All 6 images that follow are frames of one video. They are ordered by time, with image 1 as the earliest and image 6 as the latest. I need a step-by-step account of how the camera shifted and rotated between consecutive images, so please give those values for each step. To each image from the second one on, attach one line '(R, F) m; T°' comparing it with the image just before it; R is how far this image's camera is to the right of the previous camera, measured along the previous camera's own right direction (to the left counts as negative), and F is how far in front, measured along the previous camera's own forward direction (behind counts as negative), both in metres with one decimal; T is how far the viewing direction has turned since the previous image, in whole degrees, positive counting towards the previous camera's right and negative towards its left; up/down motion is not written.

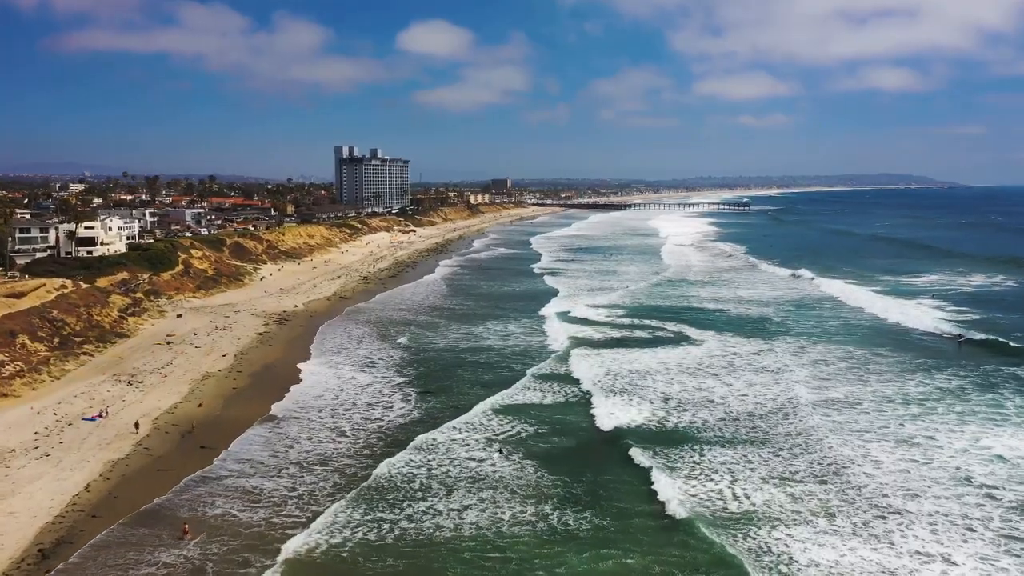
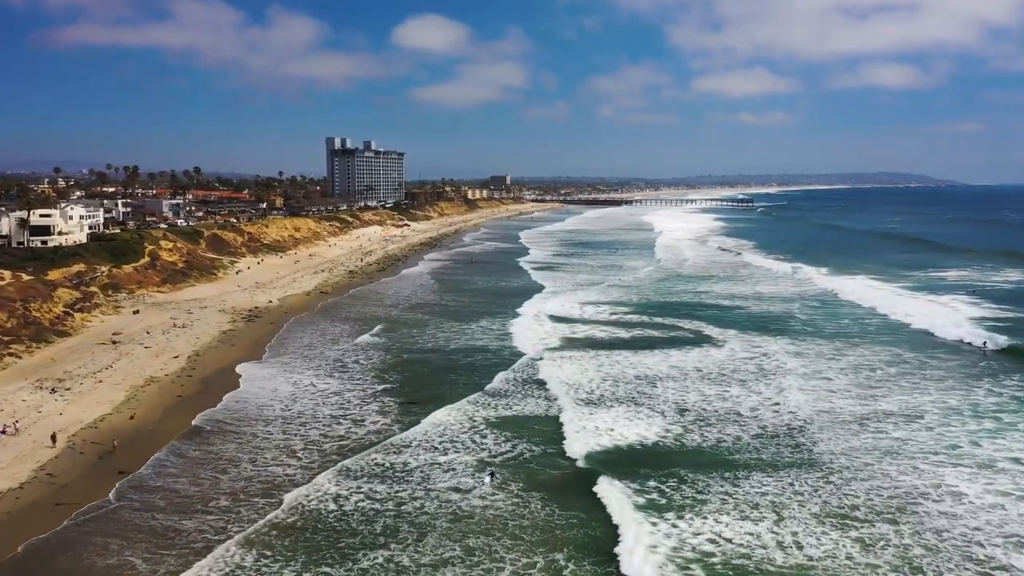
(+0.2, +3.0) m; 0°
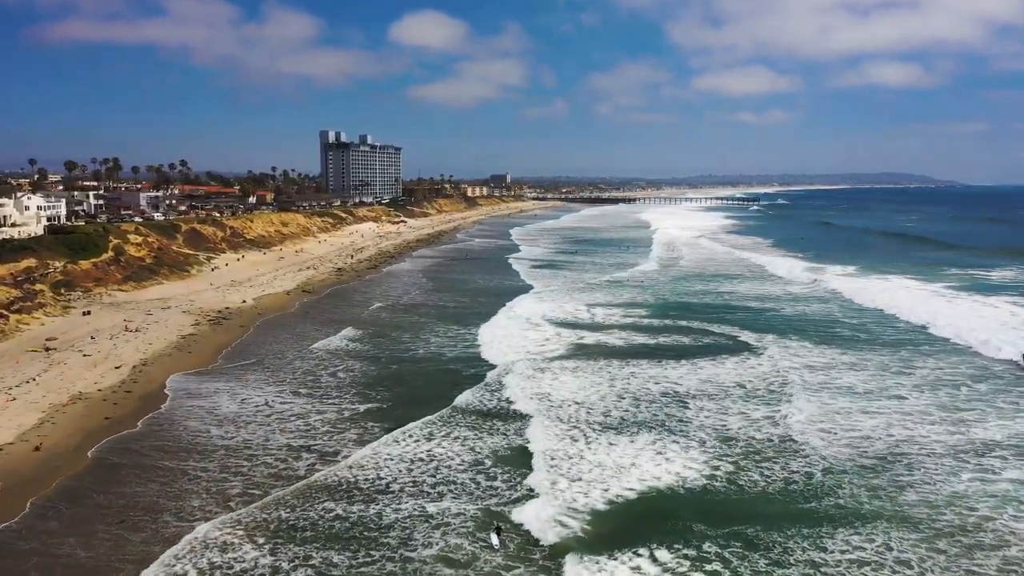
(-0.1, +3.2) m; 0°
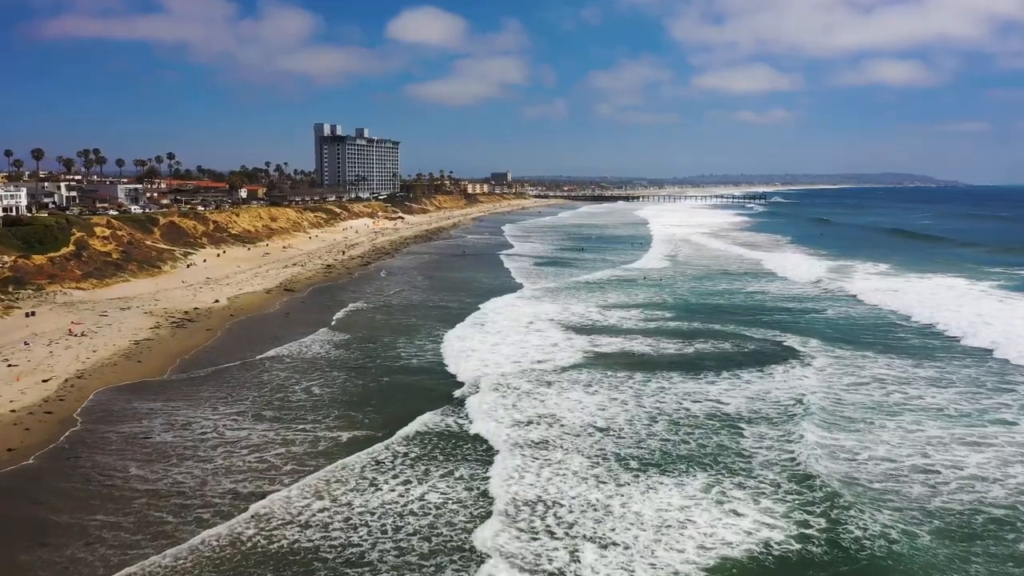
(-0.2, +3.0) m; 0°
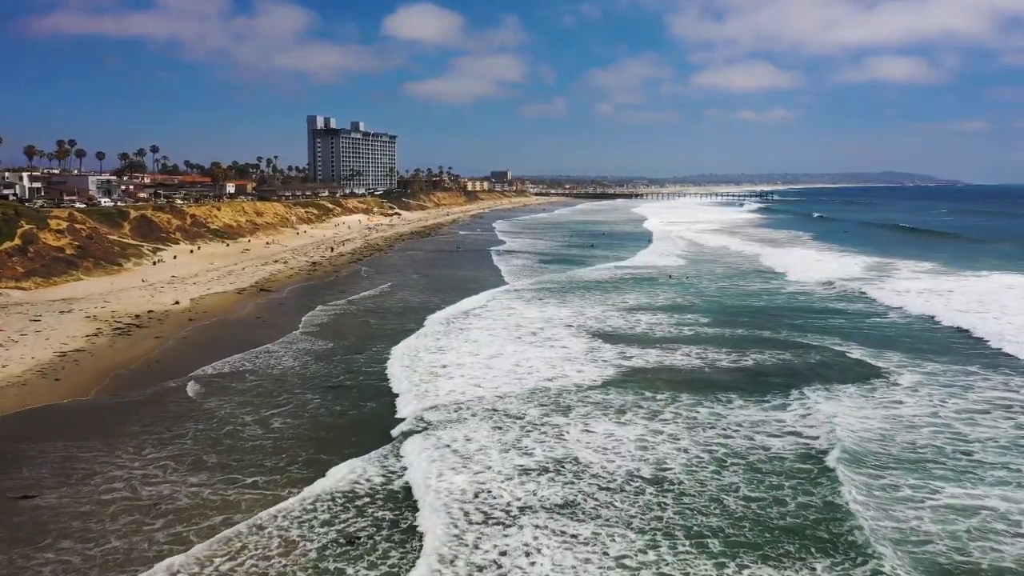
(-0.3, +3.3) m; 0°
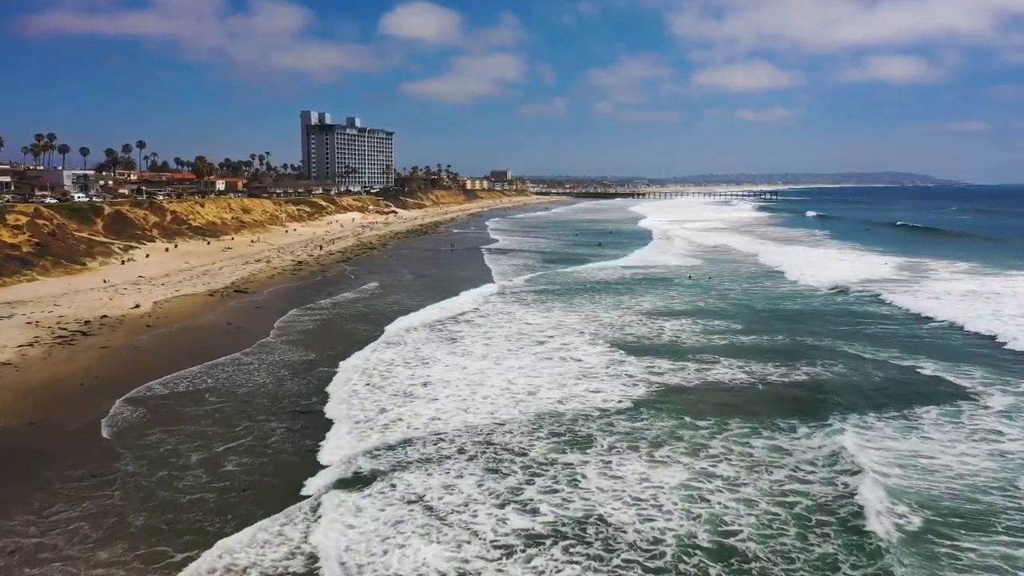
(-0.2, +2.4) m; 0°
